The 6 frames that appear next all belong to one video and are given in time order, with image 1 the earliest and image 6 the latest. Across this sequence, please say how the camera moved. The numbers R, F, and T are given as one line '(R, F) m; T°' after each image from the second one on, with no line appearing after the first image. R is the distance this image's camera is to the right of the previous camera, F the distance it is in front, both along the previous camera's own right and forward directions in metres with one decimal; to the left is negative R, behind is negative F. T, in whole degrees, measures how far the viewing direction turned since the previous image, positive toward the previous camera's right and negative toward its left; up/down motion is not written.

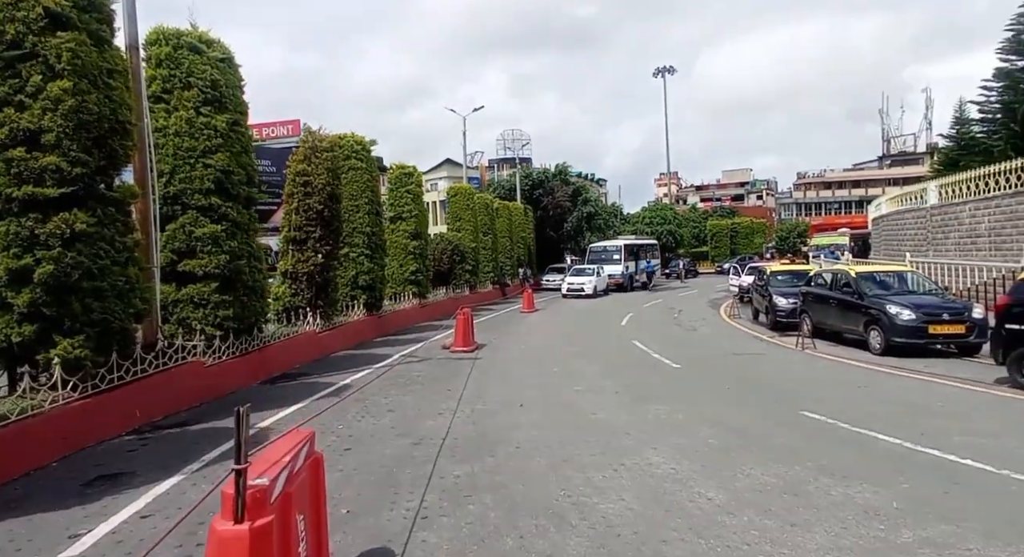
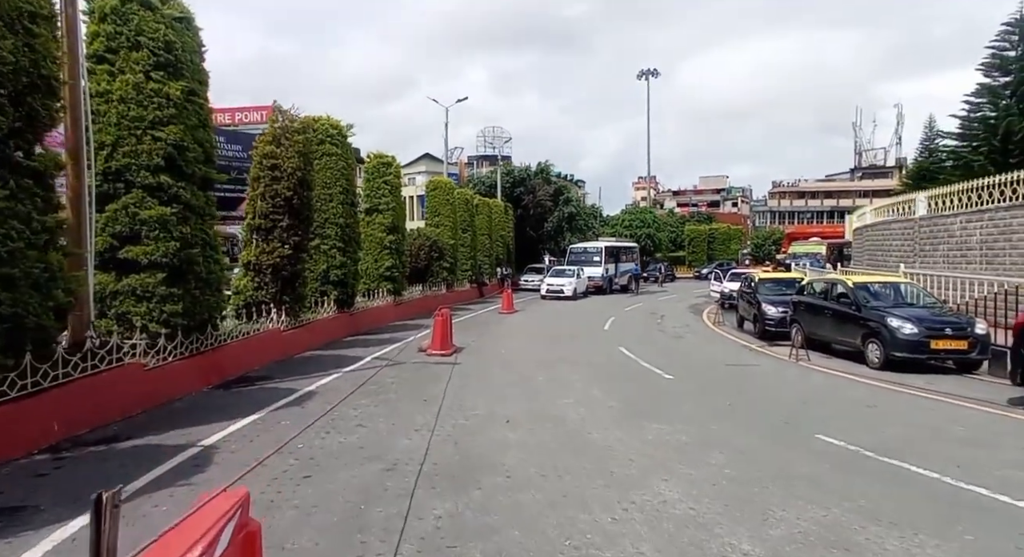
(-0.2, +1.0) m; +2°
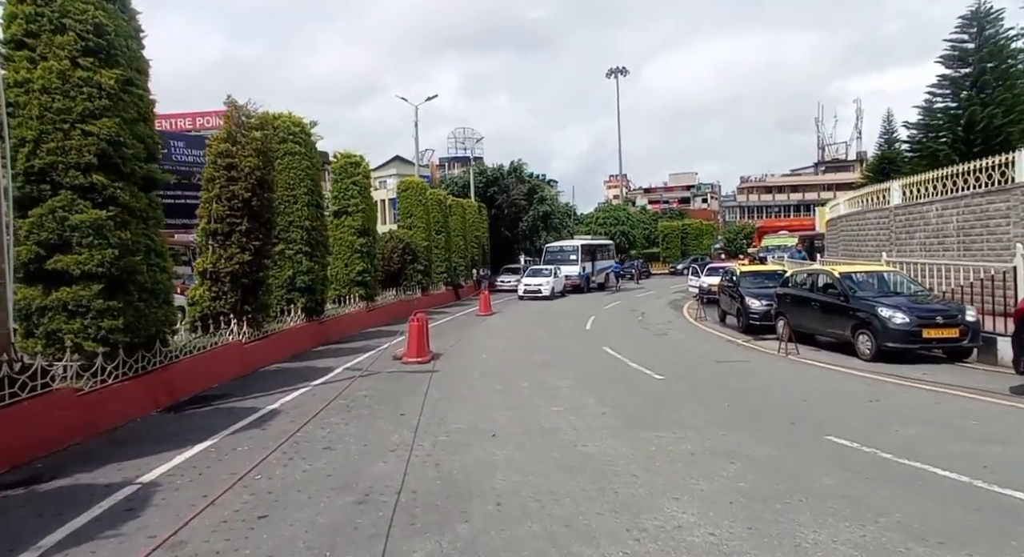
(-0.1, +0.7) m; +2°
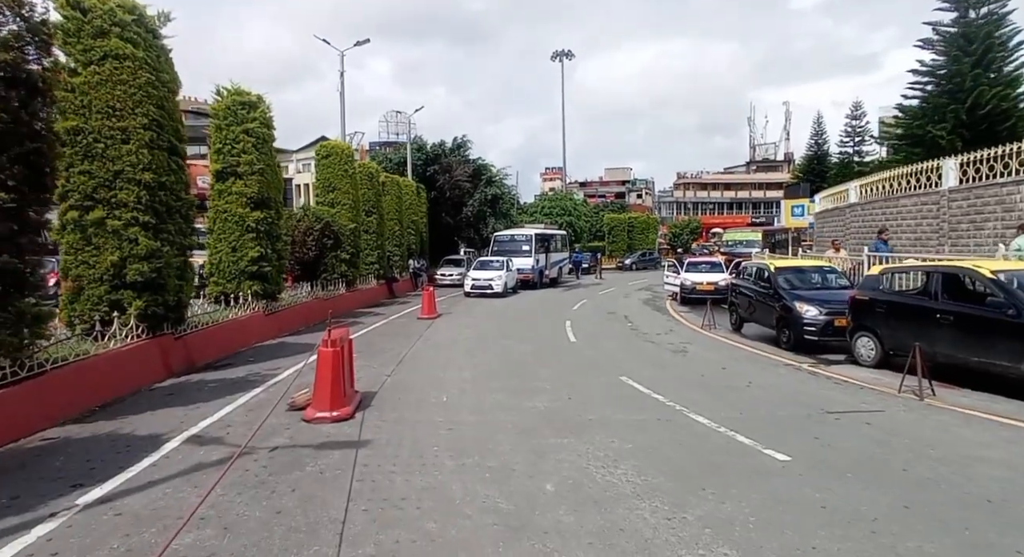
(-0.7, +5.8) m; +6°
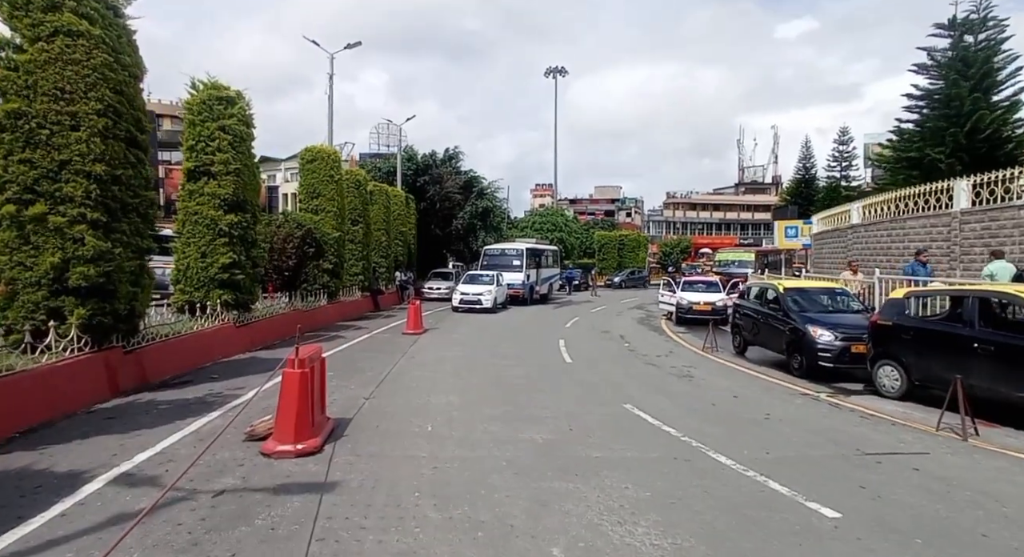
(-0.1, +1.1) m; +1°
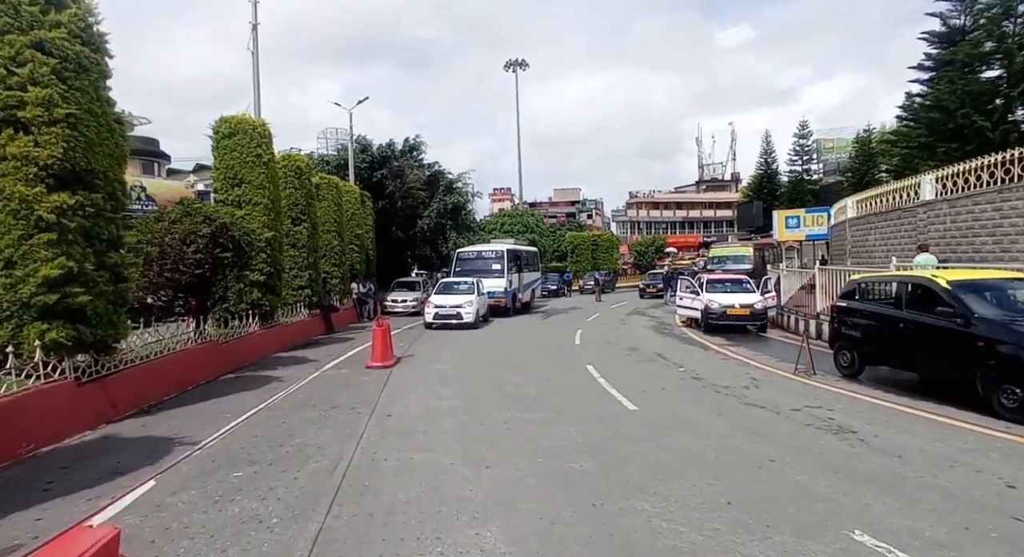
(-1.0, +5.5) m; +4°
